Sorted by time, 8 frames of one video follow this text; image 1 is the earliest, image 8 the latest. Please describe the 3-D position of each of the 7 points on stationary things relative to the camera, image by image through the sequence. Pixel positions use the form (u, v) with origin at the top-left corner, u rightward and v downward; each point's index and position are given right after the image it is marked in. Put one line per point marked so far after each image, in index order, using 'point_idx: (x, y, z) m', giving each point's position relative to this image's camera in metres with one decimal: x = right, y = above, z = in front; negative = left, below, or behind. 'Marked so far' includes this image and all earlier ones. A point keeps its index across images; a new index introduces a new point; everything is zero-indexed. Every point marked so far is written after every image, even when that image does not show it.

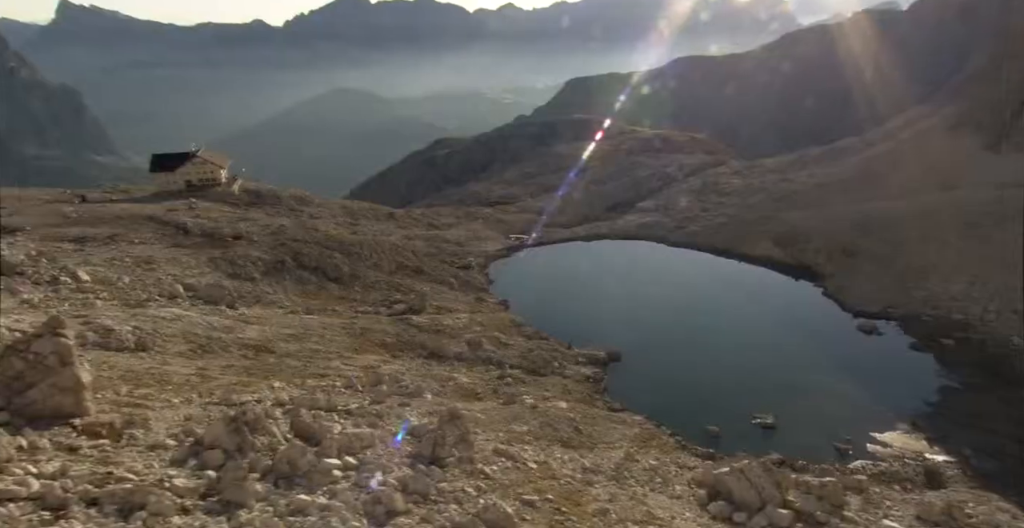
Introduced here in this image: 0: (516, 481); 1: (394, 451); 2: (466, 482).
0: (+0.1, -5.9, +19.8) m
1: (-3.1, -5.0, +19.1) m
2: (-1.2, -5.5, +18.2) m
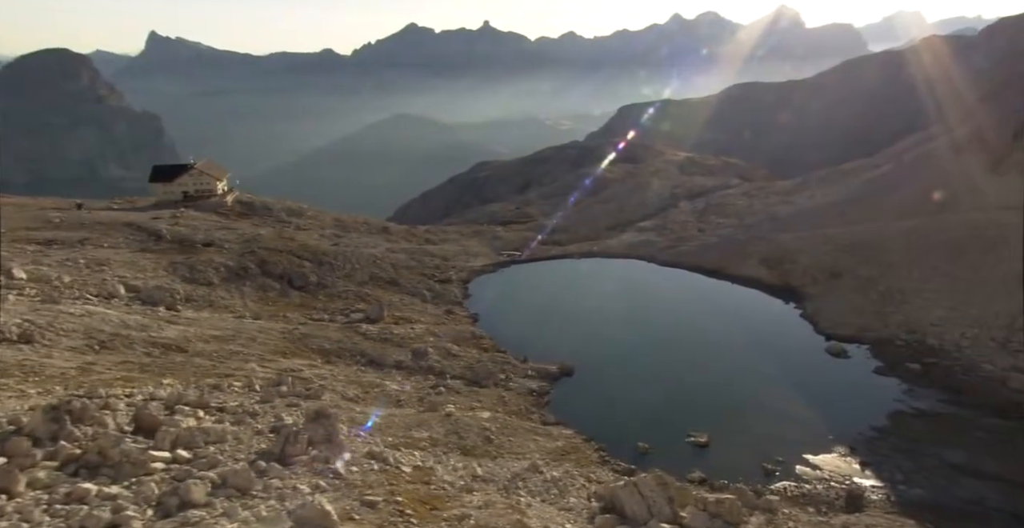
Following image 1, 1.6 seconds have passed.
0: (-3.7, -5.8, +19.1) m
1: (-6.9, -4.7, +18.6) m
2: (-5.0, -5.3, +17.6) m
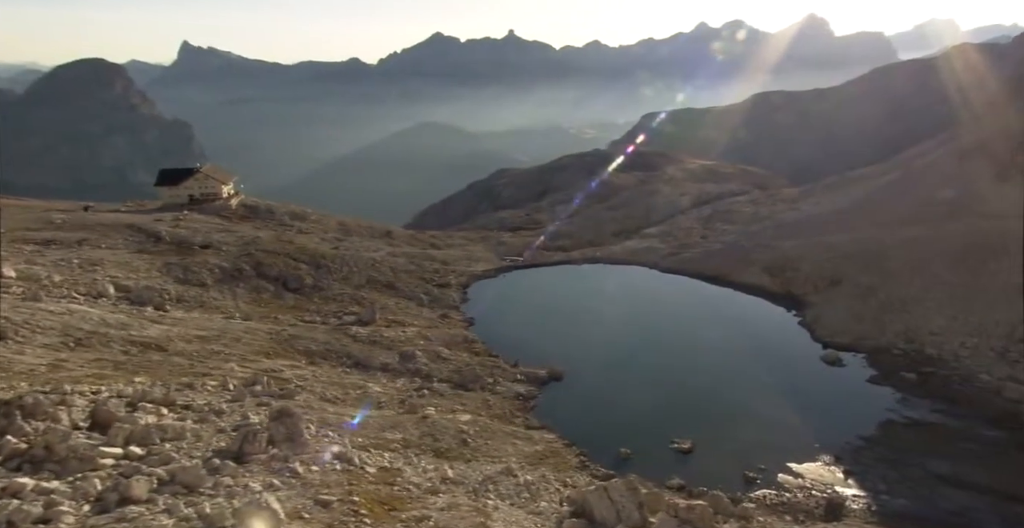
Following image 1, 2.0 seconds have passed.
0: (-4.8, -5.7, +19.0) m
1: (-8.0, -4.7, +18.5) m
2: (-6.1, -5.2, +17.5) m
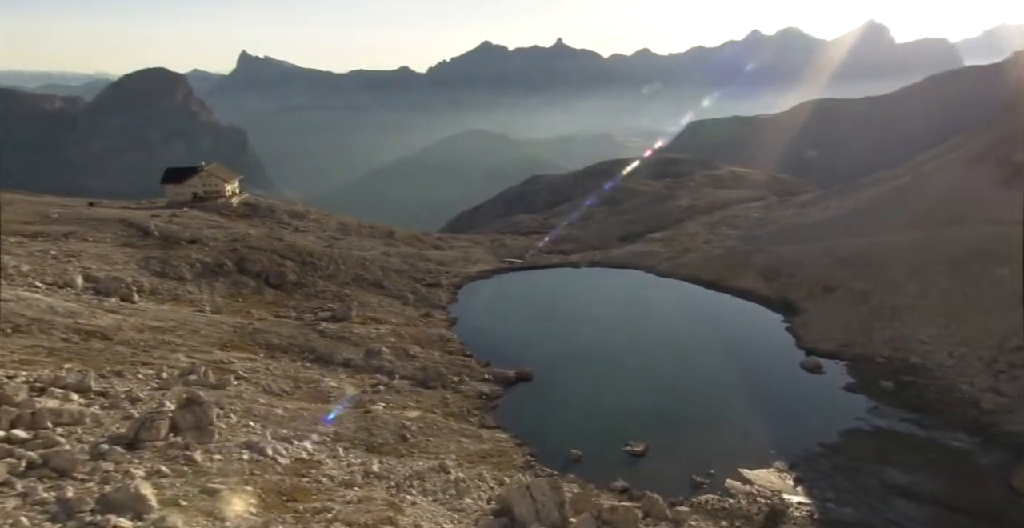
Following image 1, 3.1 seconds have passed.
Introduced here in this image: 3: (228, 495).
0: (-7.3, -5.4, +18.6) m
1: (-10.5, -4.2, +18.3) m
2: (-8.7, -4.8, +17.2) m
3: (-6.8, -5.5, +17.1) m
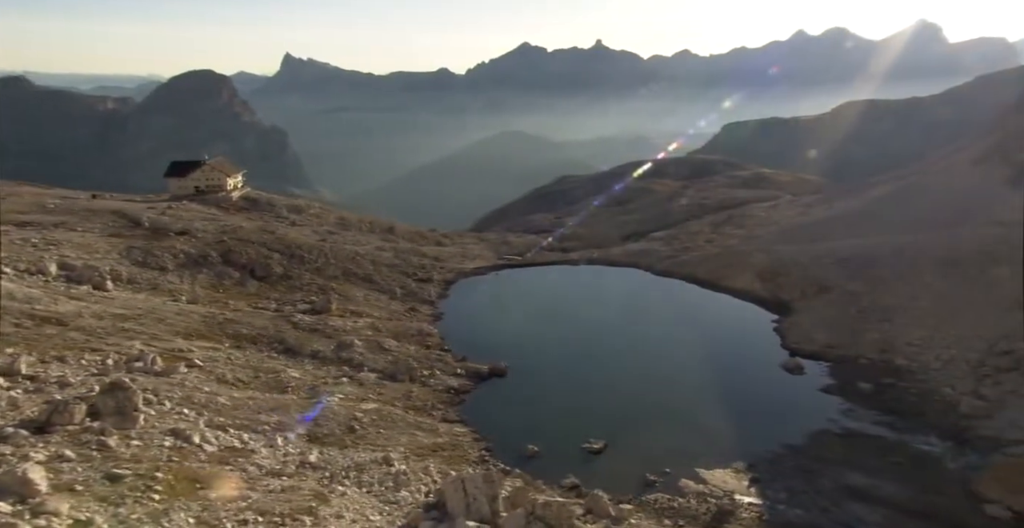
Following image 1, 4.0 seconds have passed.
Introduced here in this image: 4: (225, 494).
0: (-9.4, -4.9, +18.4) m
1: (-12.6, -3.7, +18.2) m
2: (-10.8, -4.4, +17.0) m
3: (-8.9, -5.1, +16.9) m
4: (-7.3, -5.8, +18.2) m
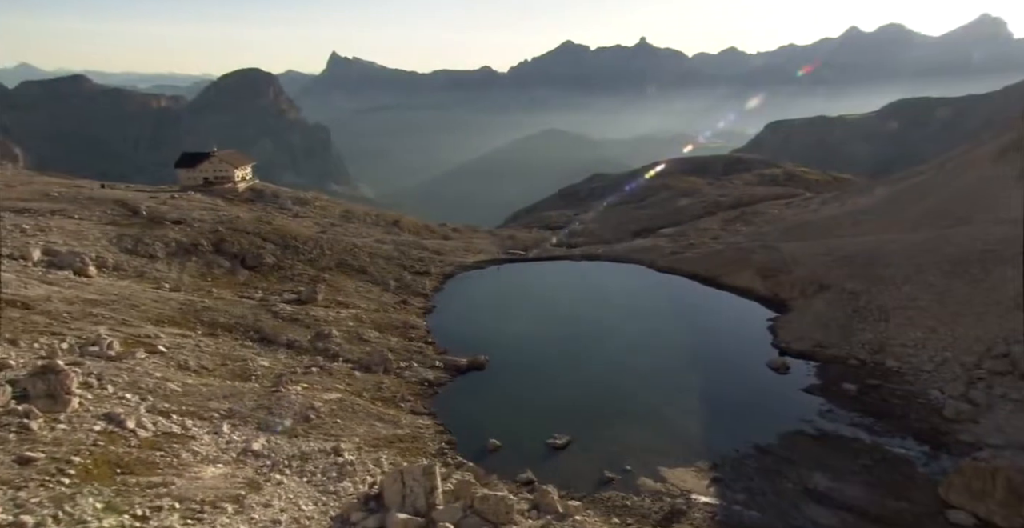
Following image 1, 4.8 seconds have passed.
0: (-11.2, -4.5, +18.3) m
1: (-14.4, -3.2, +18.1) m
2: (-12.7, -3.9, +16.9) m
3: (-10.8, -4.6, +16.7) m
4: (-9.2, -5.4, +18.0) m
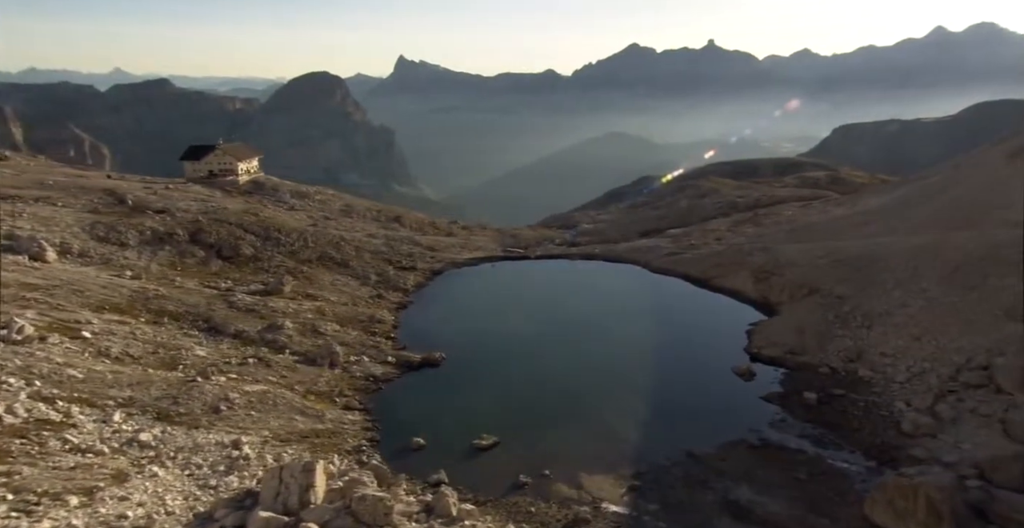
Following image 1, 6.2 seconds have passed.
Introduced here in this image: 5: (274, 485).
0: (-14.6, -3.9, +17.7) m
1: (-17.8, -2.6, +17.7) m
2: (-16.1, -3.3, +16.4) m
3: (-14.3, -4.1, +16.2) m
4: (-12.6, -4.9, +17.4) m
5: (-6.6, -6.1, +19.9) m
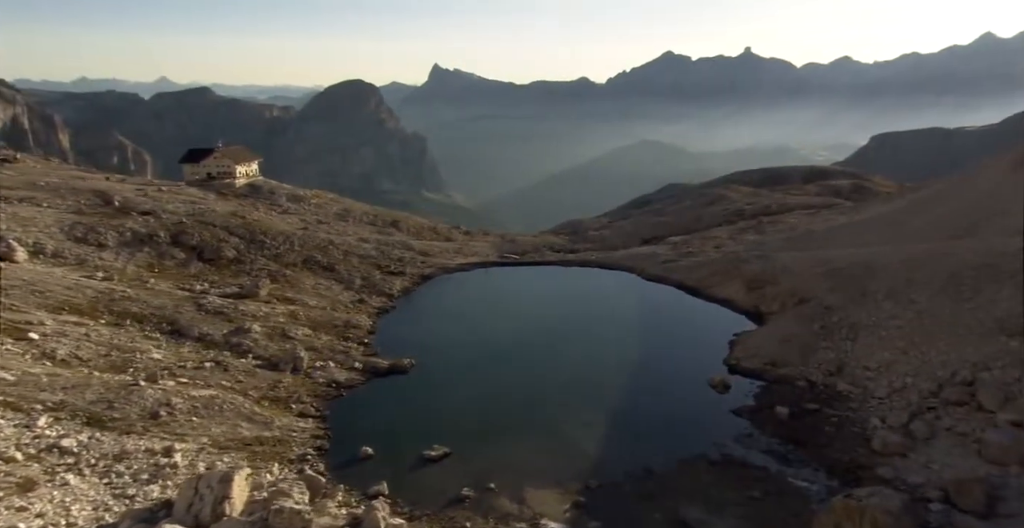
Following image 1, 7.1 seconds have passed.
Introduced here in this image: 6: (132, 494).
0: (-16.7, -3.9, +17.2) m
1: (-19.8, -2.5, +17.3) m
2: (-18.2, -3.2, +15.9) m
3: (-16.3, -4.0, +15.6) m
4: (-14.7, -4.8, +16.7) m
5: (-8.7, -6.1, +19.1) m
6: (-10.6, -6.4, +20.1) m
